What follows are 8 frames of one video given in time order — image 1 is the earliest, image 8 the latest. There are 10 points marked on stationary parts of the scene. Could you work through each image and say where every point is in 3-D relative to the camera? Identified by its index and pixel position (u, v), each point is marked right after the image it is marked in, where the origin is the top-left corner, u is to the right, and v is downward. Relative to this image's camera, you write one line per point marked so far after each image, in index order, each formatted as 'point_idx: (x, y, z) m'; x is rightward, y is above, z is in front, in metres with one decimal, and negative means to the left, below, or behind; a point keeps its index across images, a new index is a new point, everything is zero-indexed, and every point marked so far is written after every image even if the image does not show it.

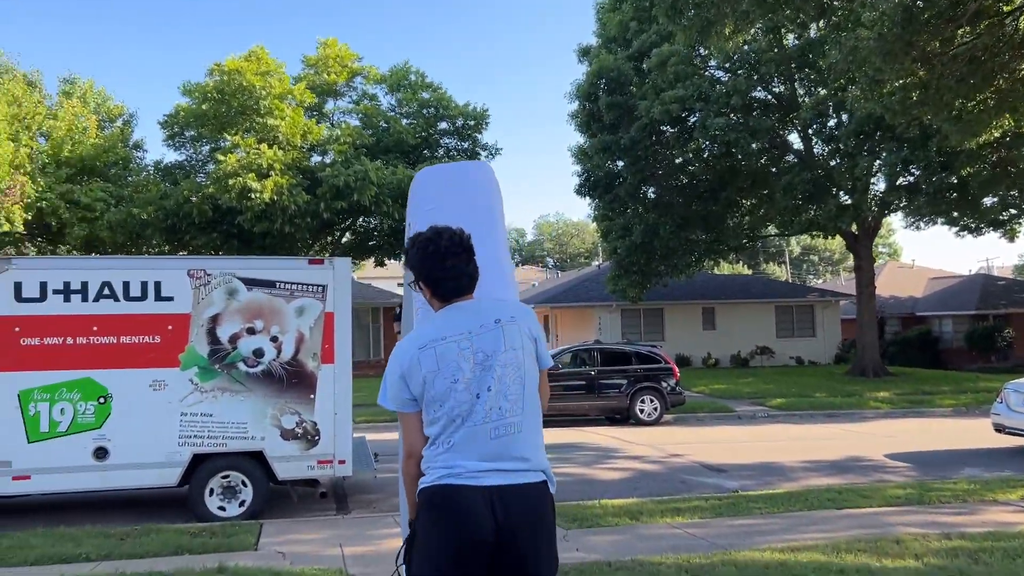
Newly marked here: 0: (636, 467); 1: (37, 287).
0: (+1.5, -2.2, +10.6) m
1: (-4.0, 0.0, +7.4) m
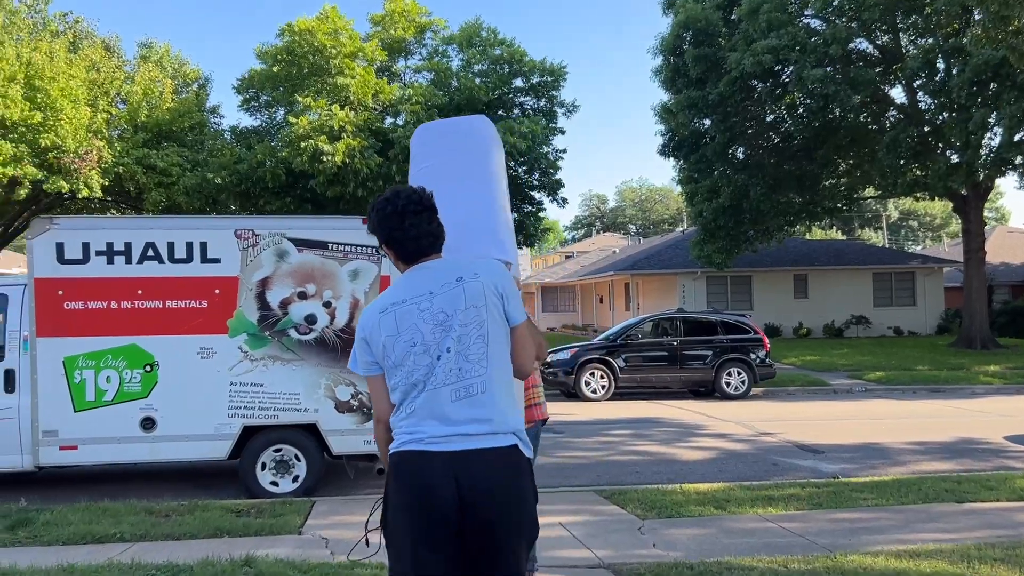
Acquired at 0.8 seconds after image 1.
0: (+2.3, -1.8, +9.8) m
1: (-3.5, +0.3, +7.0) m
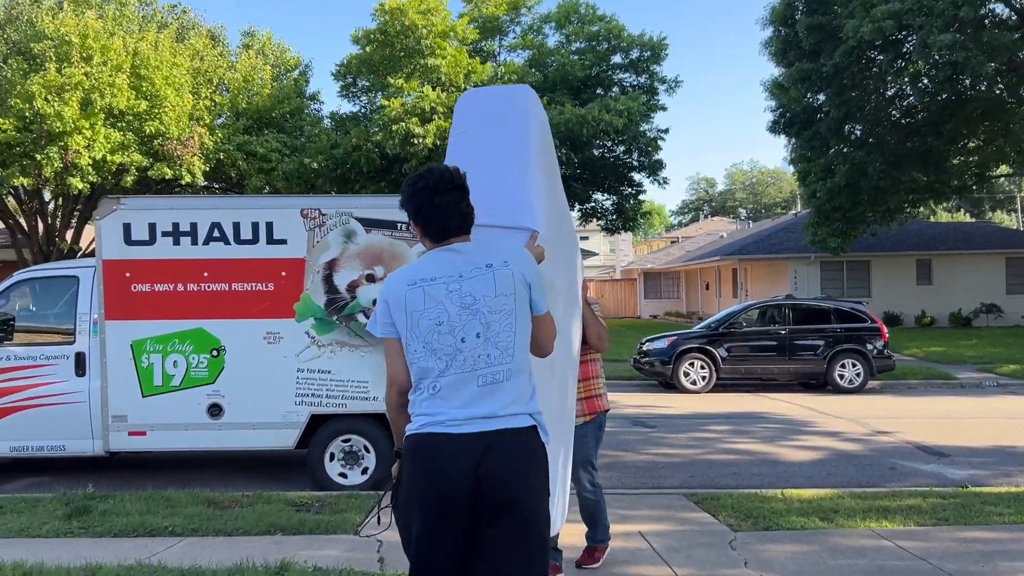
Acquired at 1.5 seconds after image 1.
0: (+3.3, -1.6, +8.9) m
1: (-2.9, +0.5, +6.8) m
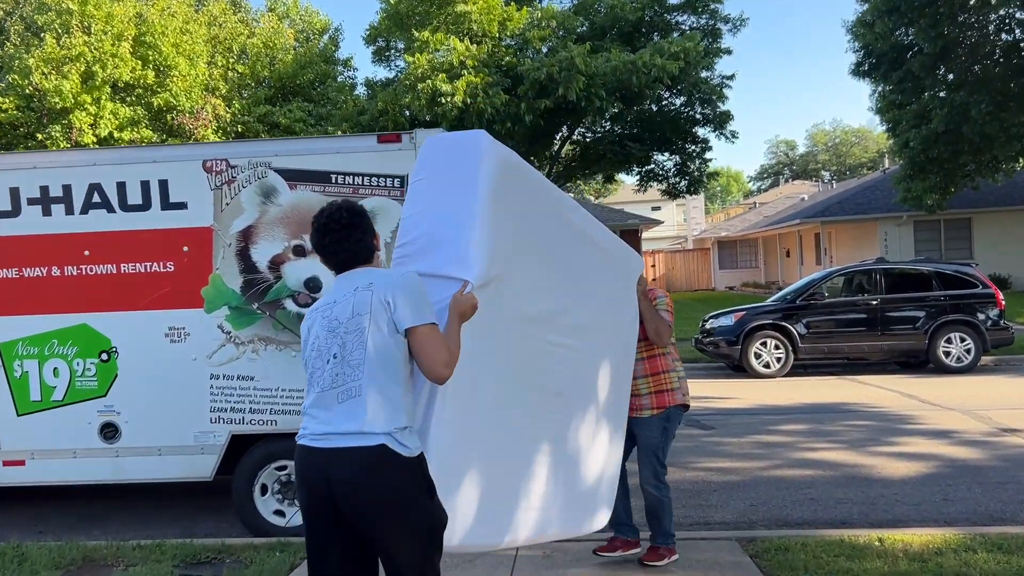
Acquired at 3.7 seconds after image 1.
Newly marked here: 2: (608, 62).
0: (+3.3, -1.3, +6.7) m
1: (-3.0, +0.5, +5.2) m
2: (+1.8, +4.1, +15.7) m
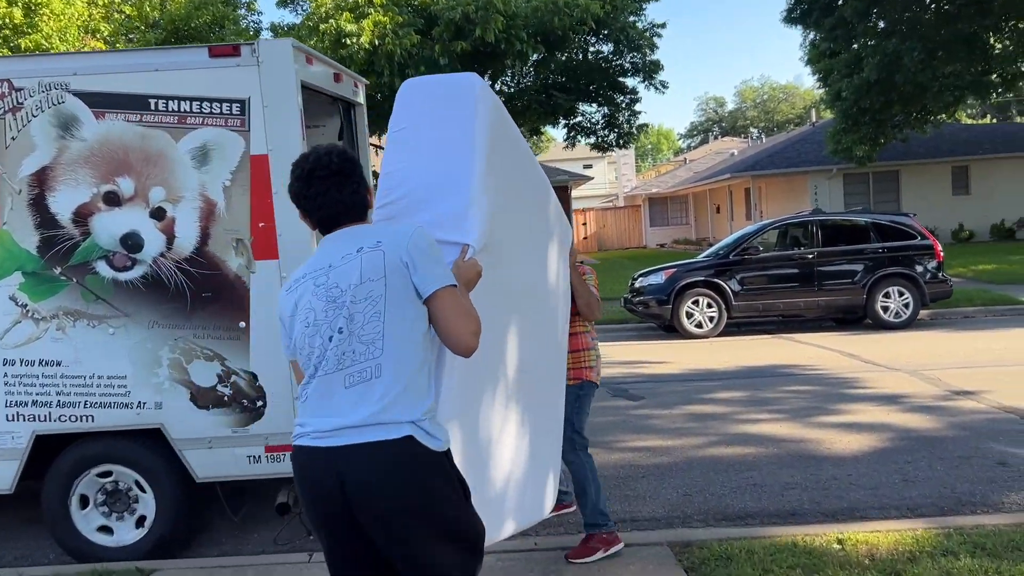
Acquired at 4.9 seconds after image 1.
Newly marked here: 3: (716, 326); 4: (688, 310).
0: (+2.7, -0.9, +6.0) m
1: (-3.6, +0.7, +3.9) m
2: (+0.3, +4.8, +14.6) m
3: (+2.7, -0.5, +11.4) m
4: (+2.3, -0.3, +11.4) m
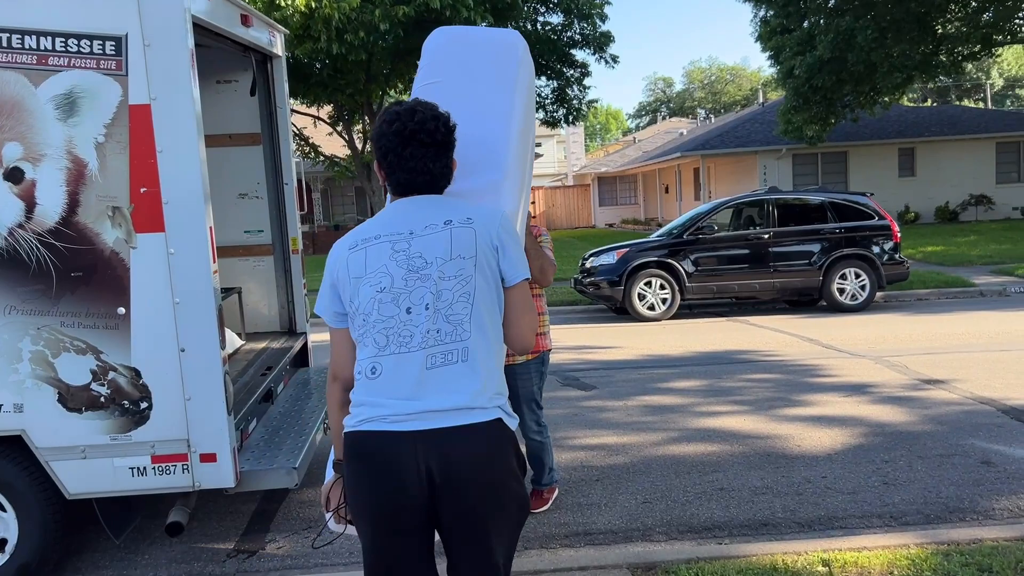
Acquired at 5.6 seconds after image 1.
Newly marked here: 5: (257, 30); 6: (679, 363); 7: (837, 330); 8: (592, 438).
0: (+2.3, -0.8, +5.6) m
1: (-3.8, +0.8, +3.0) m
2: (-0.6, +5.1, +13.9) m
3: (+2.0, -0.3, +11.0) m
4: (+1.6, 0.0, +10.9) m
5: (-1.3, +1.3, +4.6) m
6: (+1.4, -0.7, +7.5) m
7: (+3.5, -0.5, +9.4) m
8: (+0.5, -0.9, +5.3) m
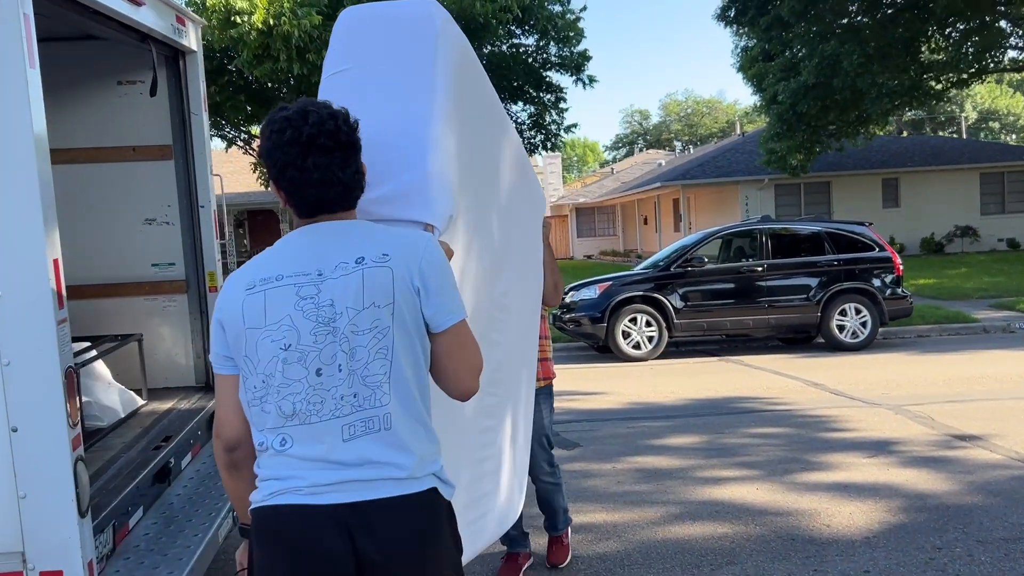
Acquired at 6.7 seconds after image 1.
0: (+2.1, -1.1, +4.7) m
1: (-3.9, +0.6, +2.1) m
2: (-1.0, +4.6, +13.1) m
3: (+1.7, -0.7, +10.1) m
4: (+1.3, -0.5, +10.1) m
5: (-1.5, +1.1, +3.7) m
6: (+1.2, -1.0, +6.6) m
7: (+3.3, -0.8, +8.6) m
8: (+0.3, -1.1, +4.4) m
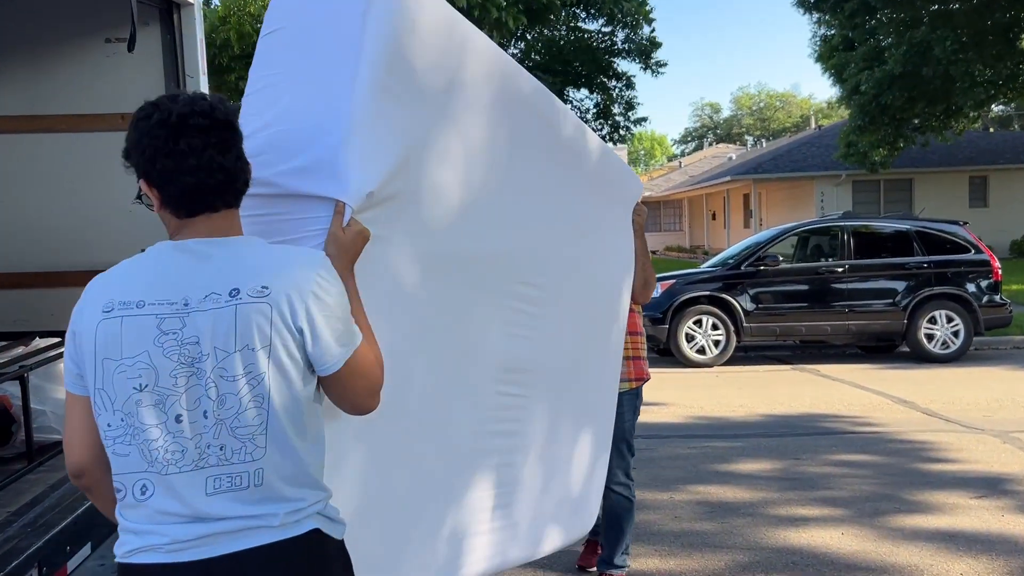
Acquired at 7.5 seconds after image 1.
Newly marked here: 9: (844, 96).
0: (+2.3, -1.1, +3.9) m
1: (-3.9, +0.7, +1.7) m
2: (0.0, +4.7, +12.5) m
3: (+2.2, -0.7, +9.3) m
4: (+1.9, -0.5, +9.3) m
5: (-1.3, +1.2, +3.1) m
6: (+1.5, -1.0, +5.8) m
7: (+3.7, -0.9, +7.7) m
8: (+0.5, -1.1, +3.7) m
9: (+7.1, +4.1, +18.6) m
